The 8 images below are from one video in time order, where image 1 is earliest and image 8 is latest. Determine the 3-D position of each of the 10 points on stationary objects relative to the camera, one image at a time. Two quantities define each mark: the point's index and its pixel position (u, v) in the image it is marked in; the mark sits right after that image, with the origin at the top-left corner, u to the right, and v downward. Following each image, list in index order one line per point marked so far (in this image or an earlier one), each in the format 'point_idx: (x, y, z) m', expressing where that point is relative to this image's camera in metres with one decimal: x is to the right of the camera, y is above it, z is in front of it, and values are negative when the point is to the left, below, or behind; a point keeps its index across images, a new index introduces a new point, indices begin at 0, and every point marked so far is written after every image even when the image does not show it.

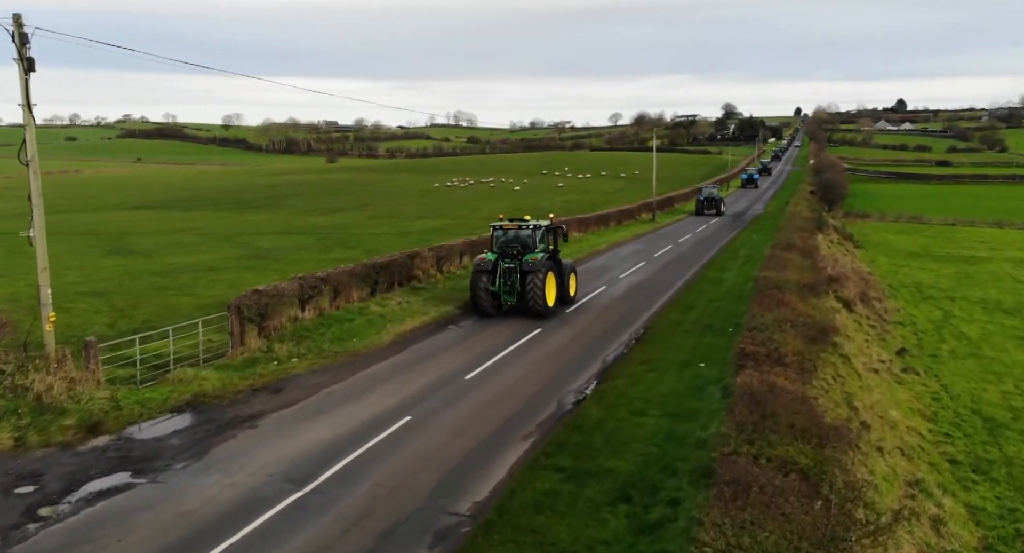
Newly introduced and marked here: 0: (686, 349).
0: (+3.8, -1.5, +16.5) m
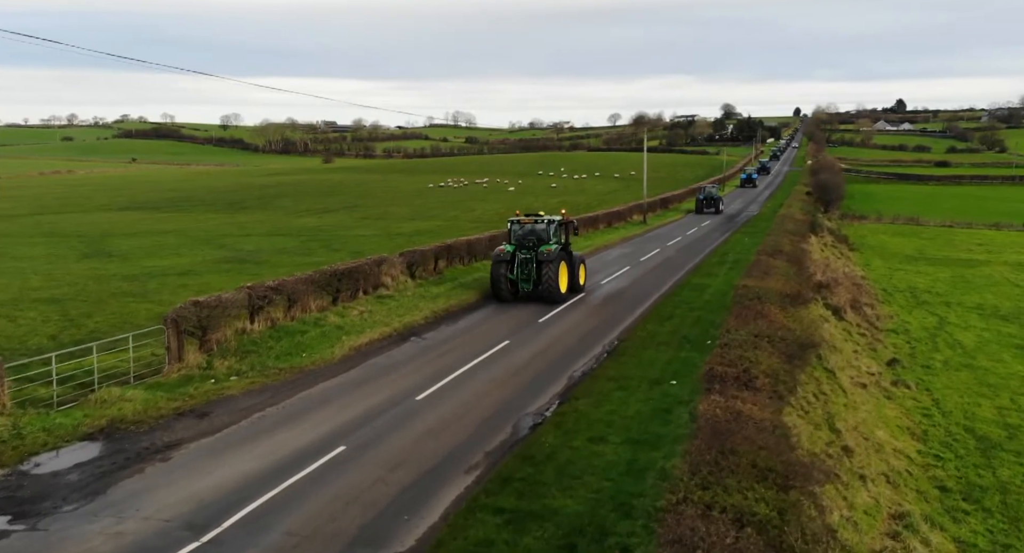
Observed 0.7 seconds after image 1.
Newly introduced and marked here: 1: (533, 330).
0: (+3.0, -1.8, +15.5) m
1: (+0.6, -1.3, +19.5) m
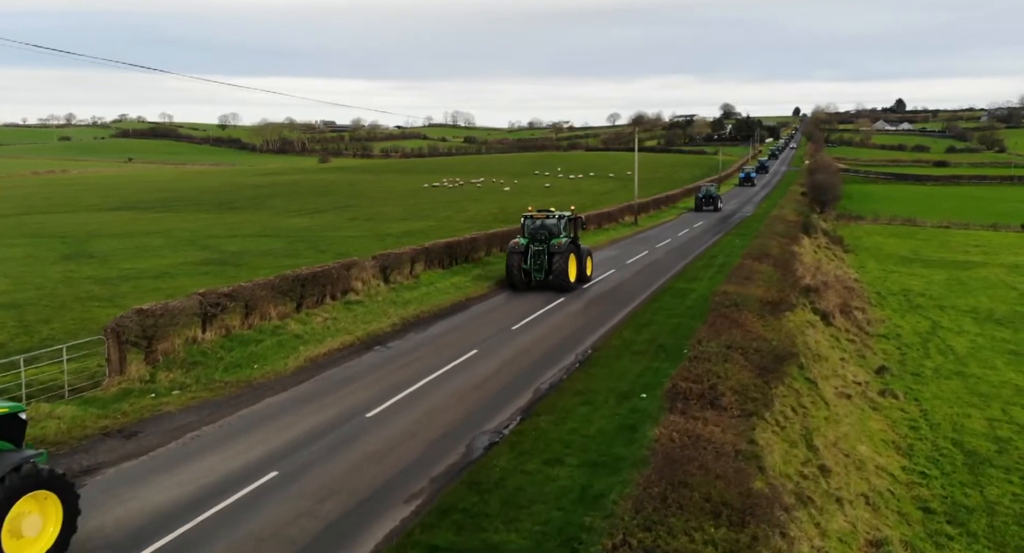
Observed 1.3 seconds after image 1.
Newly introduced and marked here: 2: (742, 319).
0: (+2.3, -1.9, +14.7) m
1: (-0.1, -1.5, +18.8) m
2: (+5.1, -1.0, +17.6) m
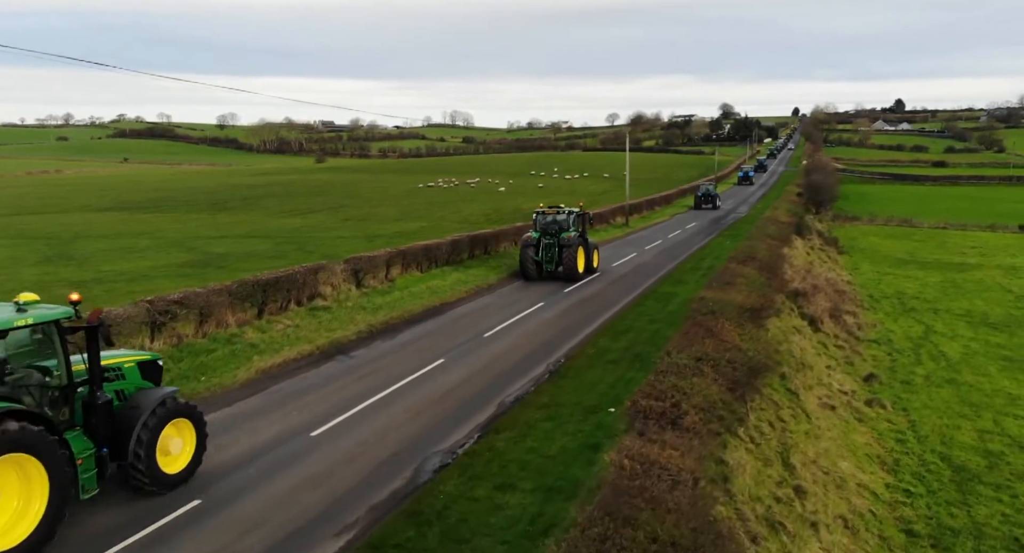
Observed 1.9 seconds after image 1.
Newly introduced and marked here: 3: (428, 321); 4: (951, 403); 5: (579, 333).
0: (+1.6, -2.0, +14.0) m
1: (-0.8, -1.6, +18.0) m
2: (+4.4, -1.1, +16.8) m
3: (-2.2, -1.1, +19.9) m
4: (+10.9, -3.1, +19.2) m
5: (+1.7, -1.3, +19.0) m
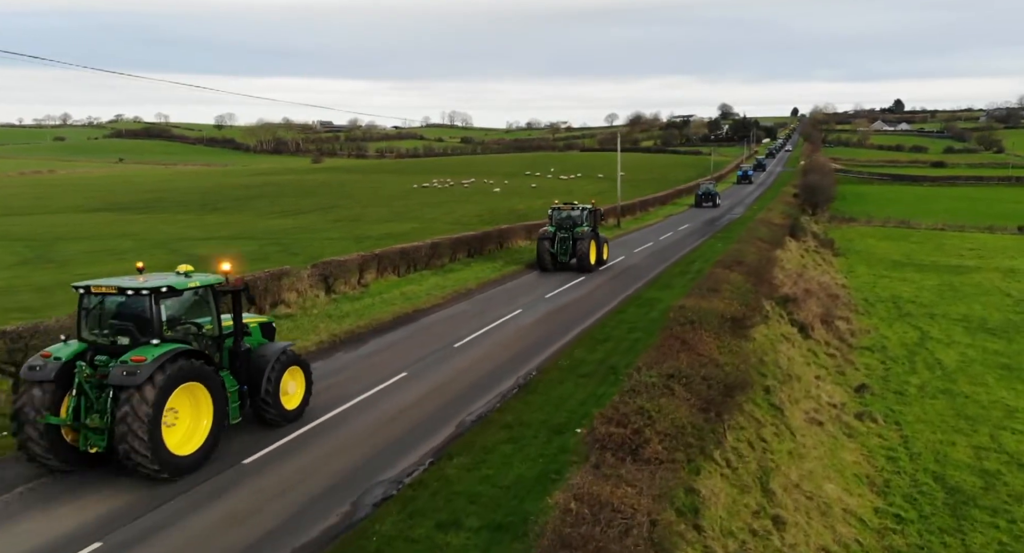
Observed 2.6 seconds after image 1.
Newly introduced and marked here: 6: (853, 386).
0: (+1.0, -2.2, +13.0) m
1: (-1.4, -1.7, +17.1) m
2: (+3.8, -1.3, +15.9) m
3: (-2.8, -1.3, +19.0) m
4: (+10.3, -3.3, +18.3) m
5: (+1.1, -1.5, +18.1) m
6: (+8.8, -2.8, +20.0) m
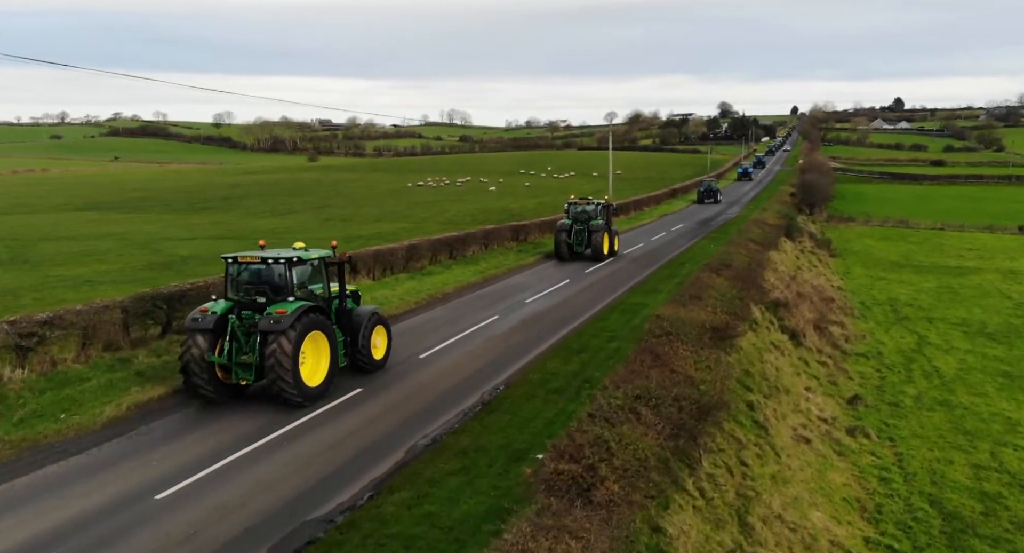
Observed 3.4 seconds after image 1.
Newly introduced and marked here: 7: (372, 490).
0: (+0.3, -2.3, +12.0) m
1: (-2.1, -1.9, +16.0) m
2: (+3.1, -1.4, +14.8) m
3: (-3.5, -1.4, +17.9) m
4: (+9.6, -3.4, +17.2) m
5: (+0.4, -1.6, +17.0) m
6: (+8.2, -2.9, +18.9) m
7: (-1.8, -2.7, +9.9) m
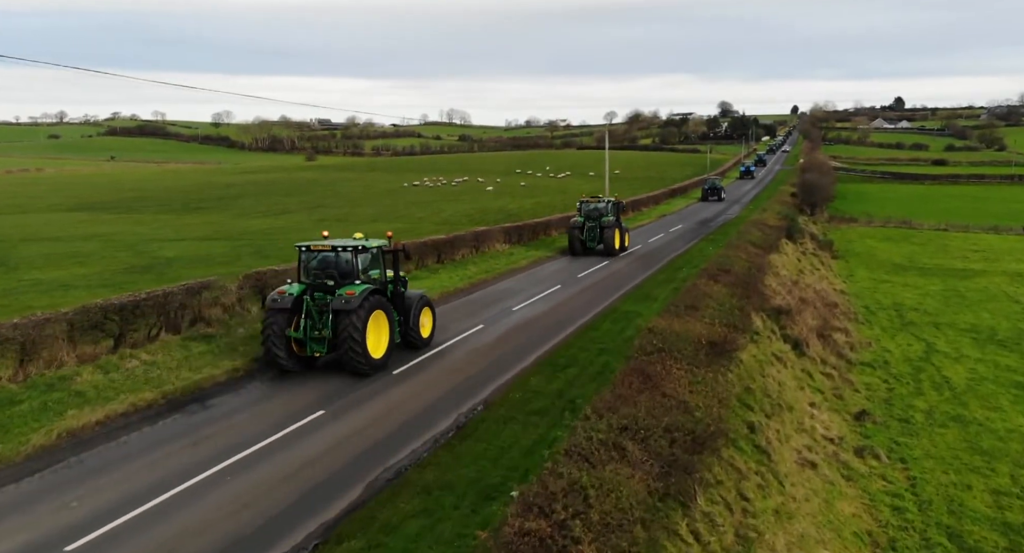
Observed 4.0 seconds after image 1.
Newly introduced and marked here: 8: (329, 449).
0: (0.0, -2.5, +10.8) m
1: (-2.4, -2.0, +14.8) m
2: (+2.7, -1.6, +13.6) m
3: (-3.8, -1.6, +16.7) m
4: (+9.3, -3.6, +16.0) m
5: (0.0, -1.8, +15.8) m
6: (+7.8, -3.1, +17.7) m
7: (-2.2, -2.9, +8.7) m
8: (-2.8, -2.6, +11.2) m
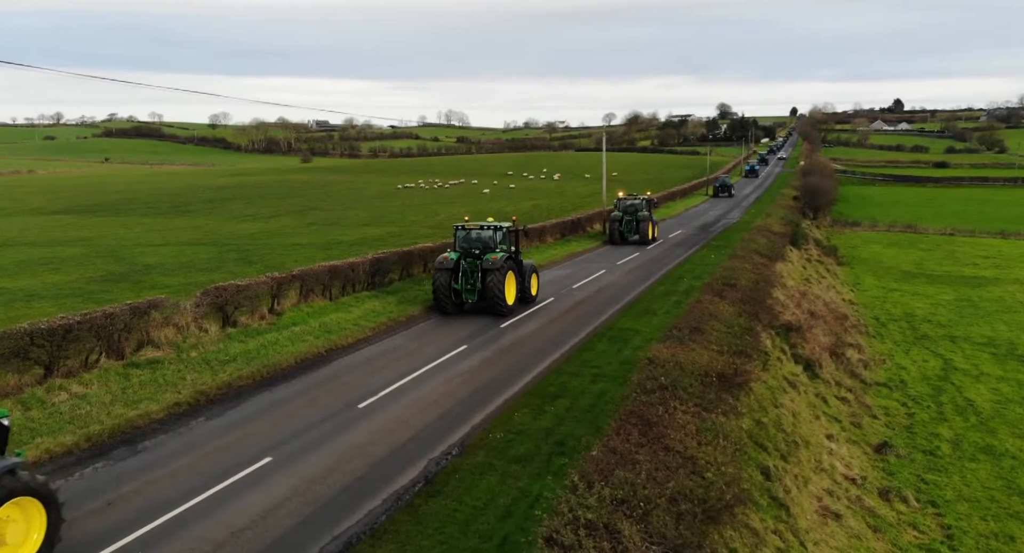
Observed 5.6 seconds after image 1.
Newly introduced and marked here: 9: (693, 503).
0: (-0.3, -2.8, +9.1) m
1: (-2.7, -2.4, +13.1) m
2: (+2.4, -1.9, +11.9) m
3: (-4.1, -2.0, +15.0) m
4: (+9.0, -4.0, +14.3) m
5: (-0.3, -2.2, +14.1) m
6: (+7.5, -3.5, +16.0) m
7: (-2.5, -3.2, +7.1) m
8: (-3.1, -2.9, +9.5) m
9: (+2.4, -2.5, +9.8) m
